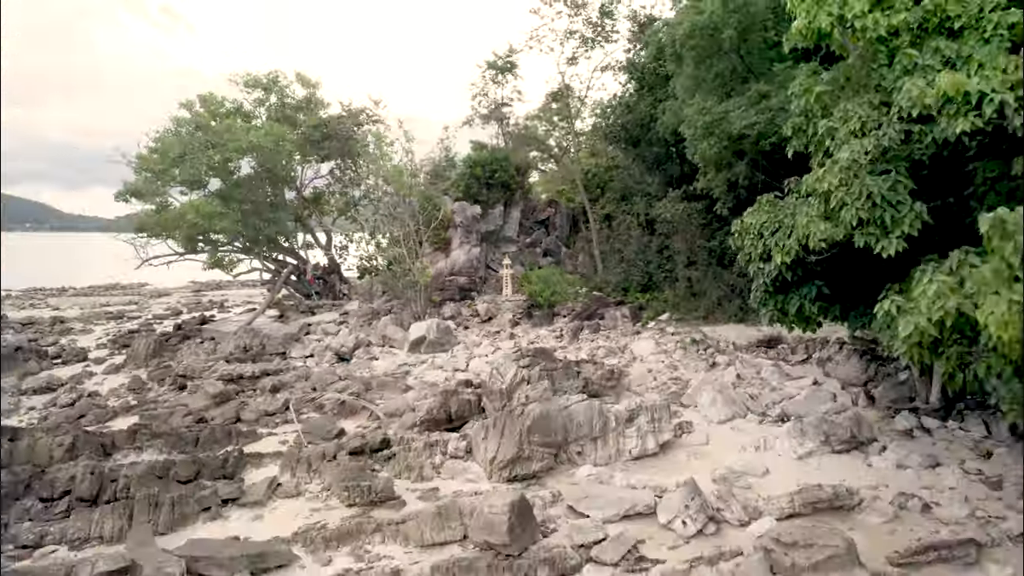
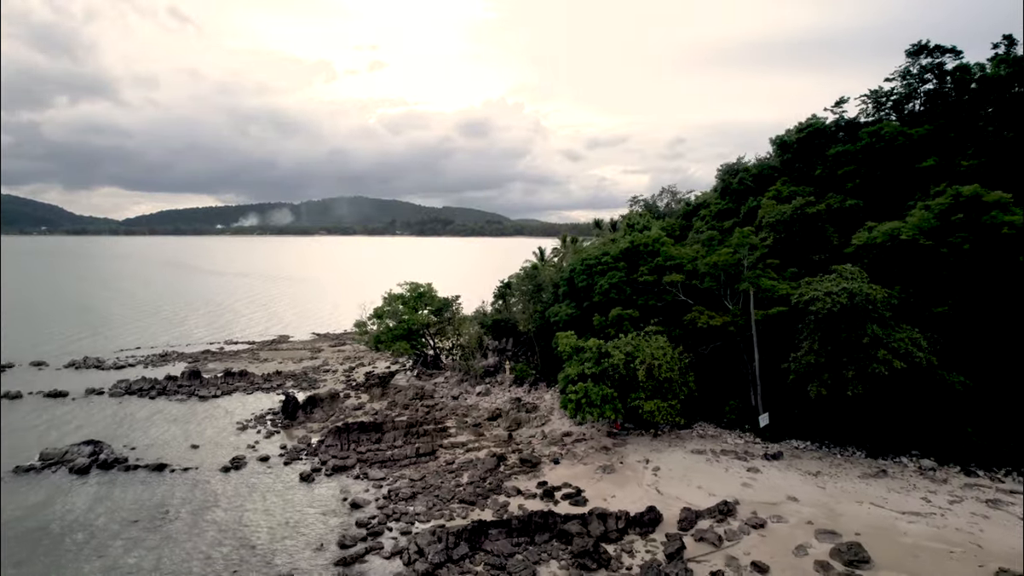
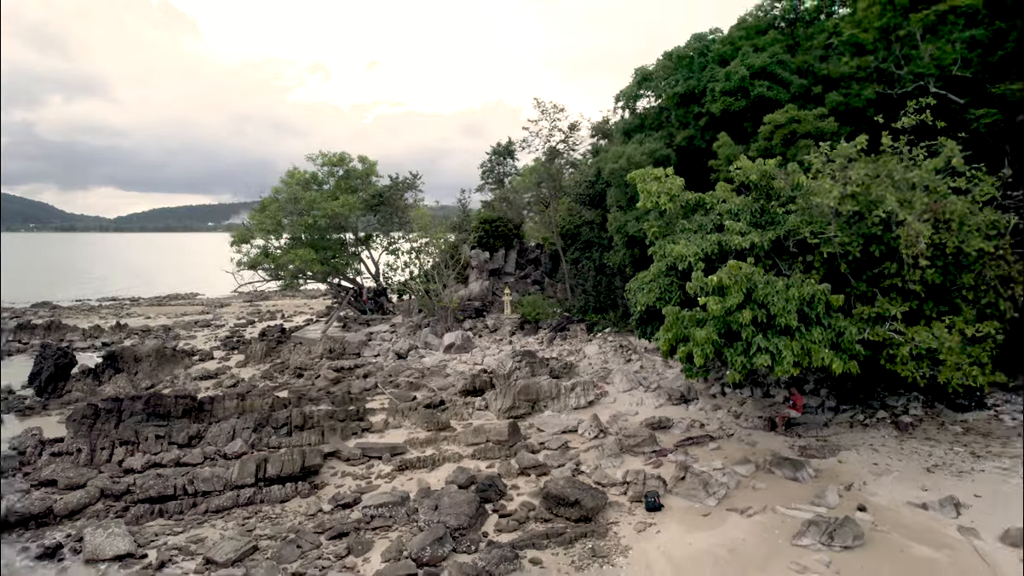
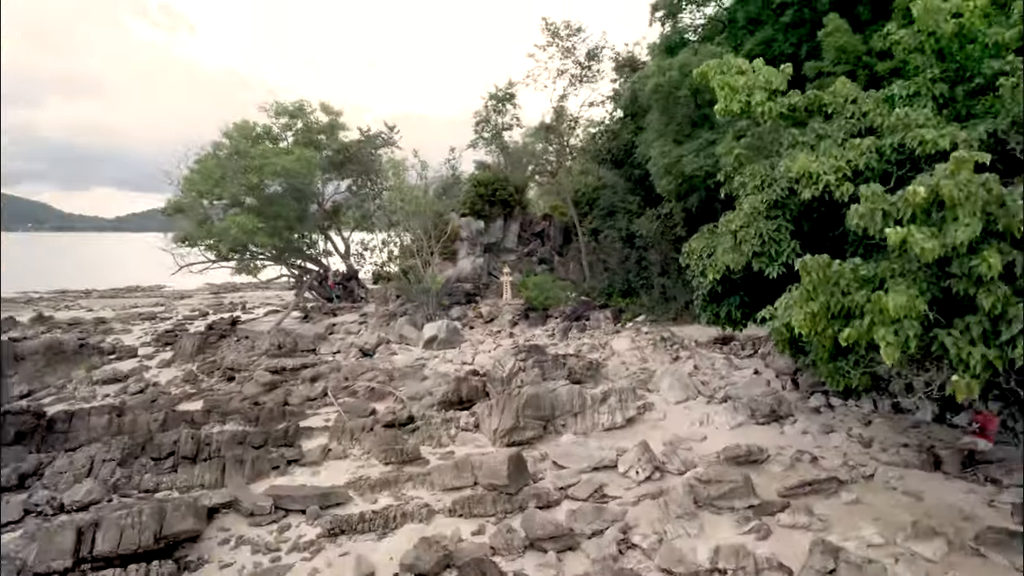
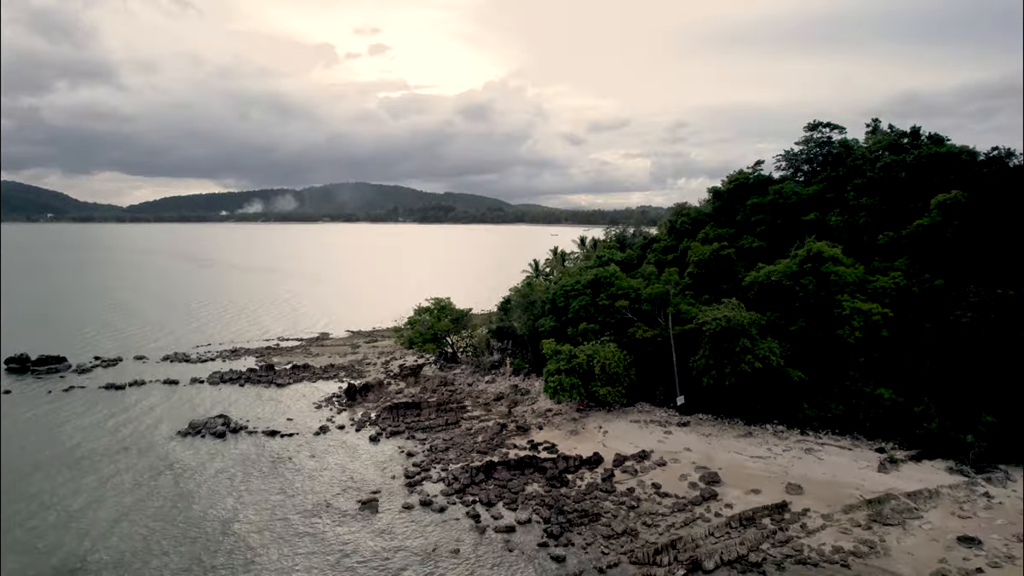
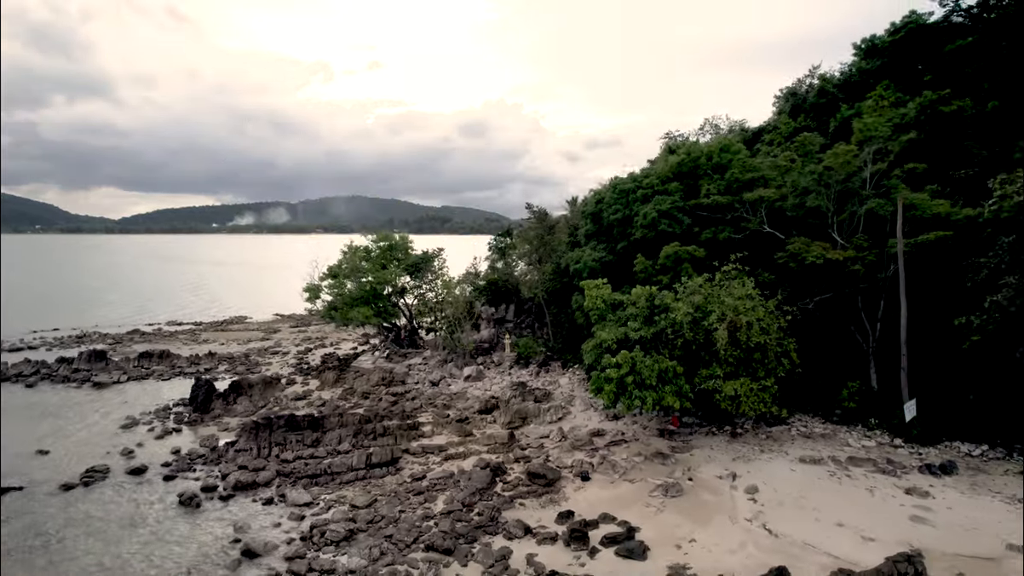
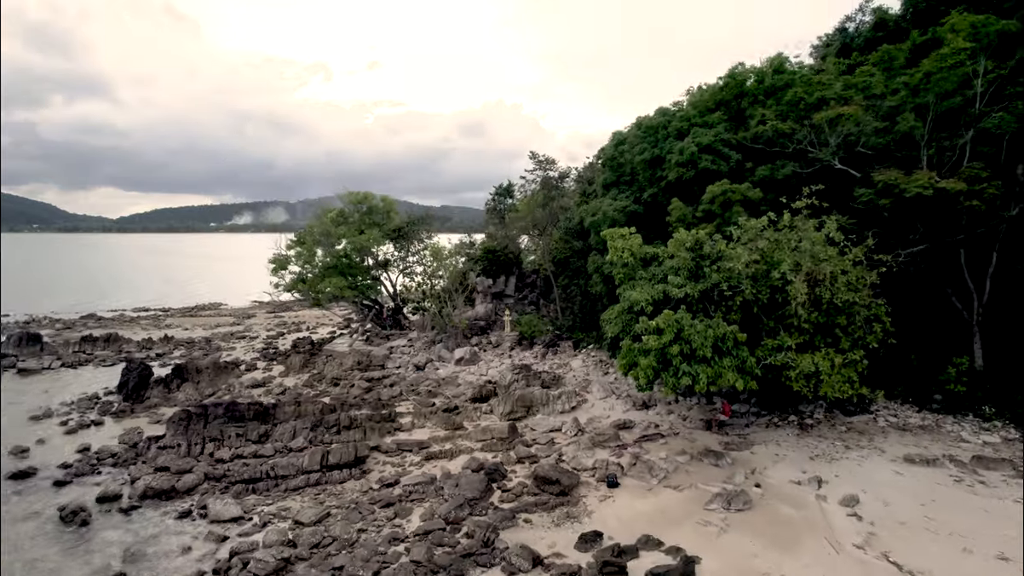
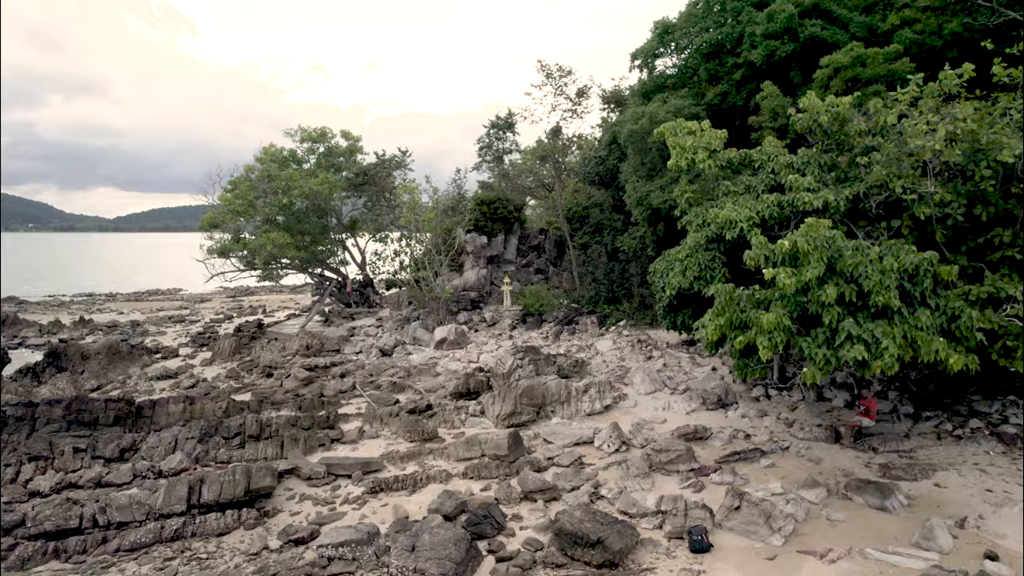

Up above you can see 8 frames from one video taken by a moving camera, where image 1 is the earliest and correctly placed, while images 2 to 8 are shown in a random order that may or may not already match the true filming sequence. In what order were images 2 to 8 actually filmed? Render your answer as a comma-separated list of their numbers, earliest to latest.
4, 8, 3, 7, 6, 2, 5
